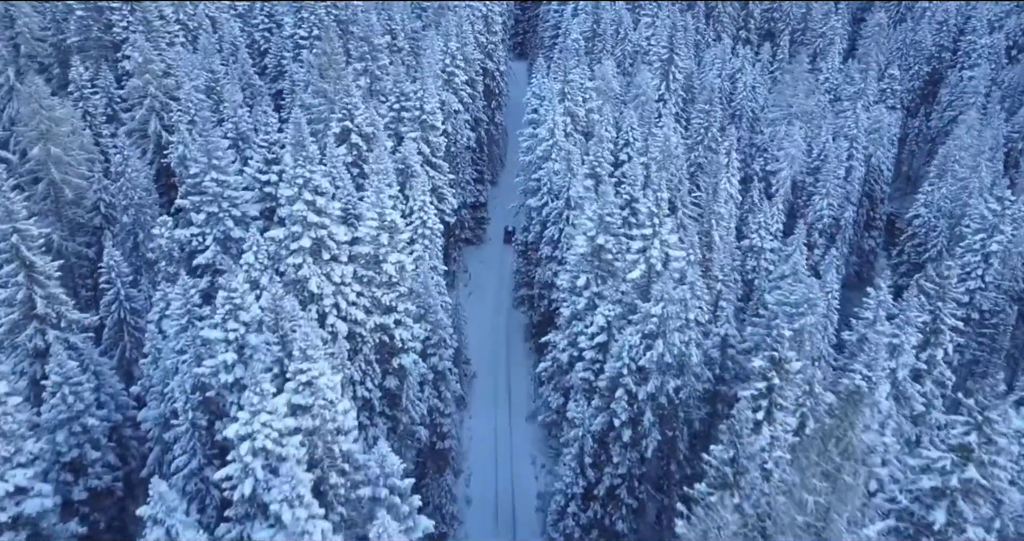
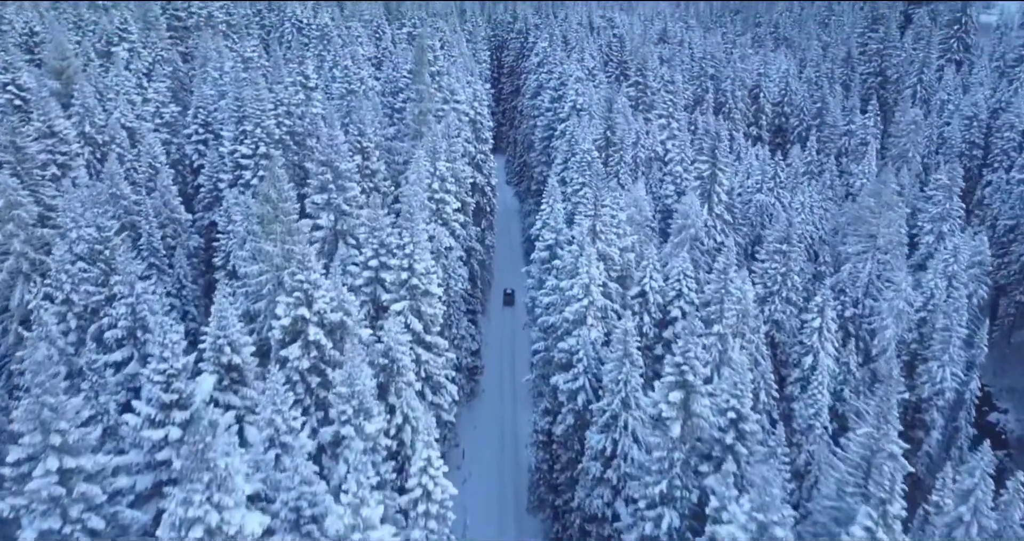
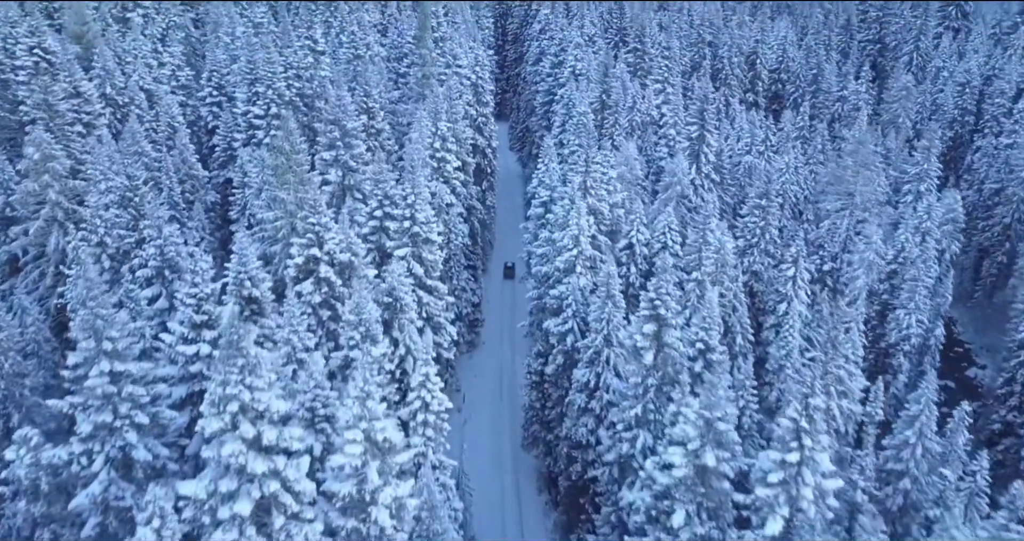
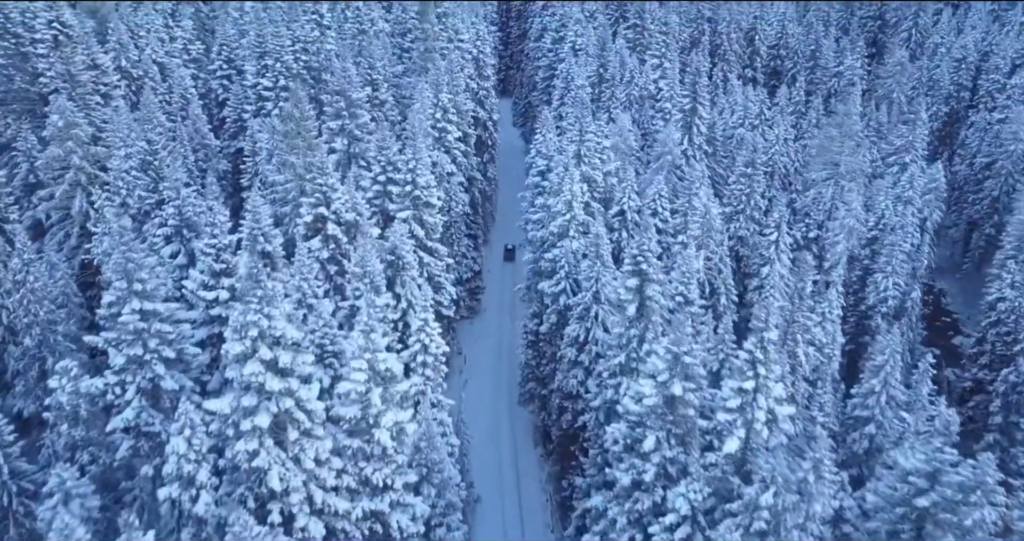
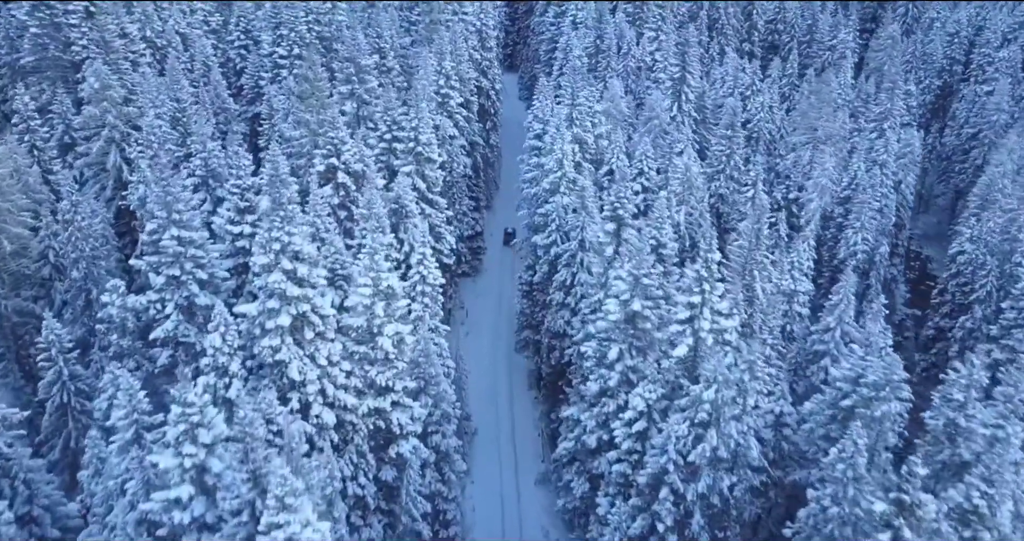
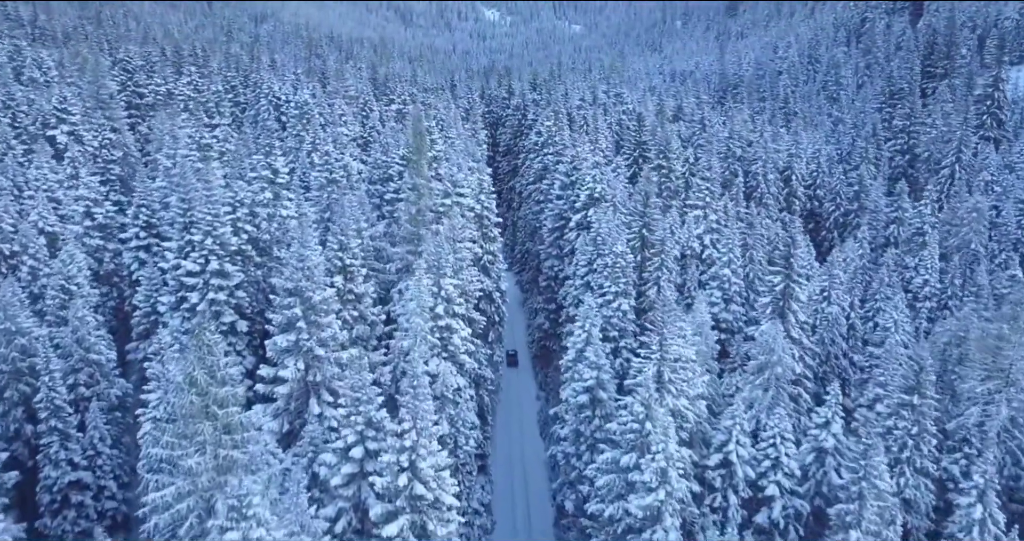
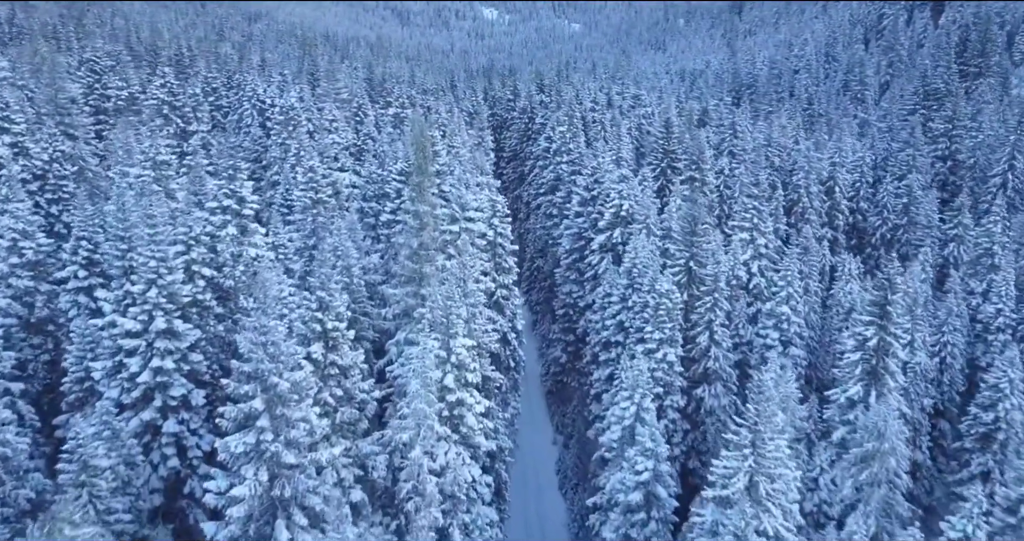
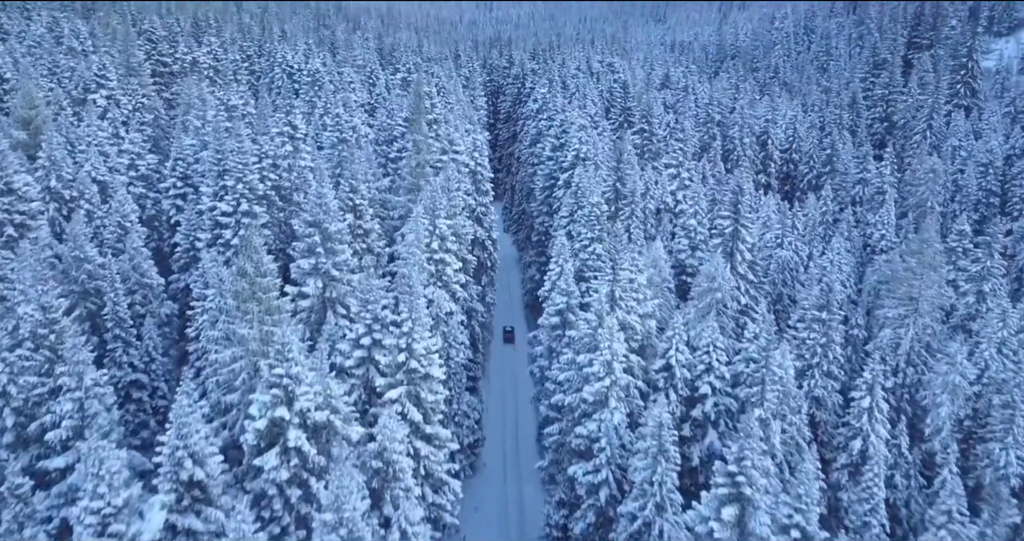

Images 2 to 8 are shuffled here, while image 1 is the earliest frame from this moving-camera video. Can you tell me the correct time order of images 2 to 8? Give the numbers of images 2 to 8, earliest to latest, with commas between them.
5, 4, 3, 2, 8, 6, 7
